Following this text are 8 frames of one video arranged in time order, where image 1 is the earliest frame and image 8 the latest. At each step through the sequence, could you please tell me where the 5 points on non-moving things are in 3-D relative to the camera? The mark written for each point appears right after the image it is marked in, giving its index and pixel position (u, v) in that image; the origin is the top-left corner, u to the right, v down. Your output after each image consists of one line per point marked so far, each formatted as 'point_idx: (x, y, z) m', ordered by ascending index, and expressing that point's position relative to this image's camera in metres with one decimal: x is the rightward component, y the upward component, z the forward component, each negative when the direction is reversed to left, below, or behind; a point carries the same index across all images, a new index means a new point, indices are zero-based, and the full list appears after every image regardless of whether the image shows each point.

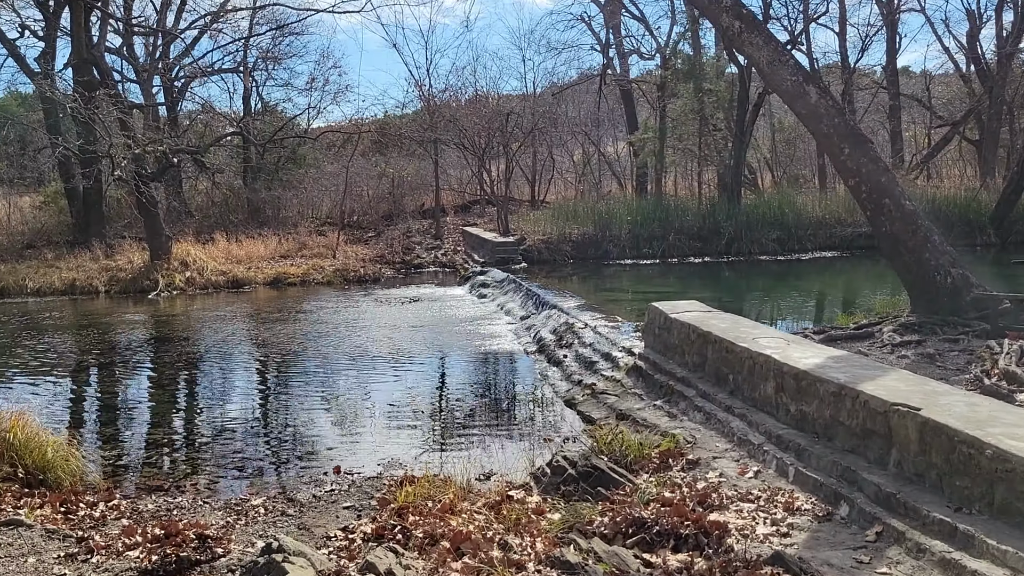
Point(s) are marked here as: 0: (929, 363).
0: (+2.2, -0.4, +3.7) m
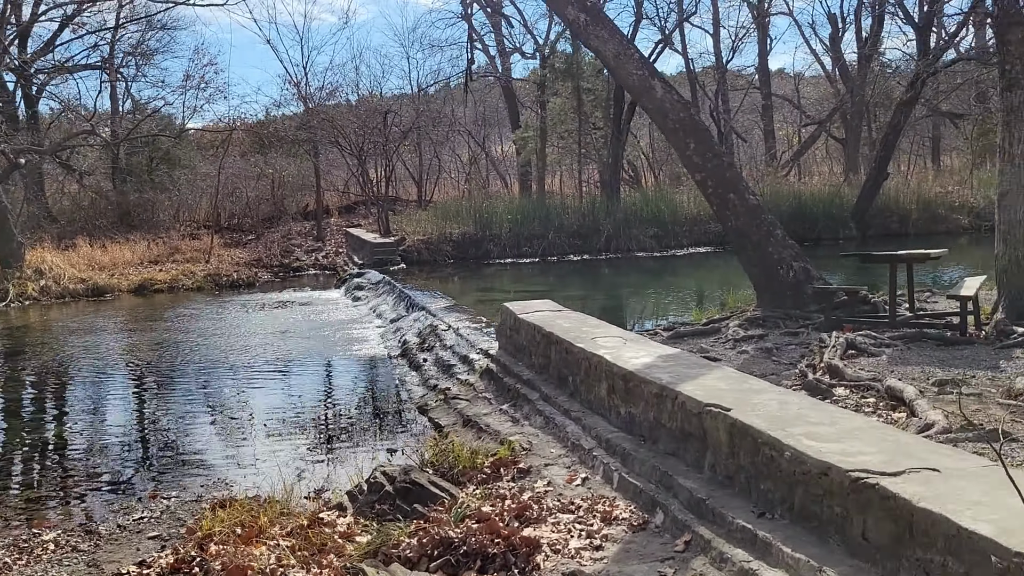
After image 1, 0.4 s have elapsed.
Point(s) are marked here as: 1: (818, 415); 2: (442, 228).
0: (+1.3, -0.4, +3.7) m
1: (+0.9, -0.4, +2.2) m
2: (-1.3, +1.1, +13.0) m
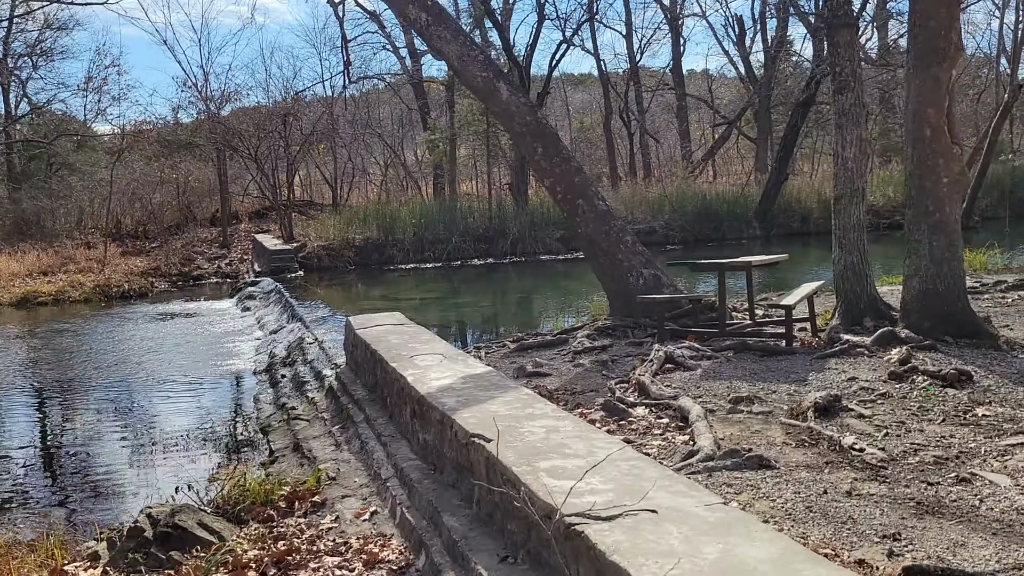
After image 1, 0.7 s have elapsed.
0: (+0.4, -0.4, +3.6) m
1: (+0.2, -0.5, +2.0) m
2: (-3.0, +1.0, +12.6) m
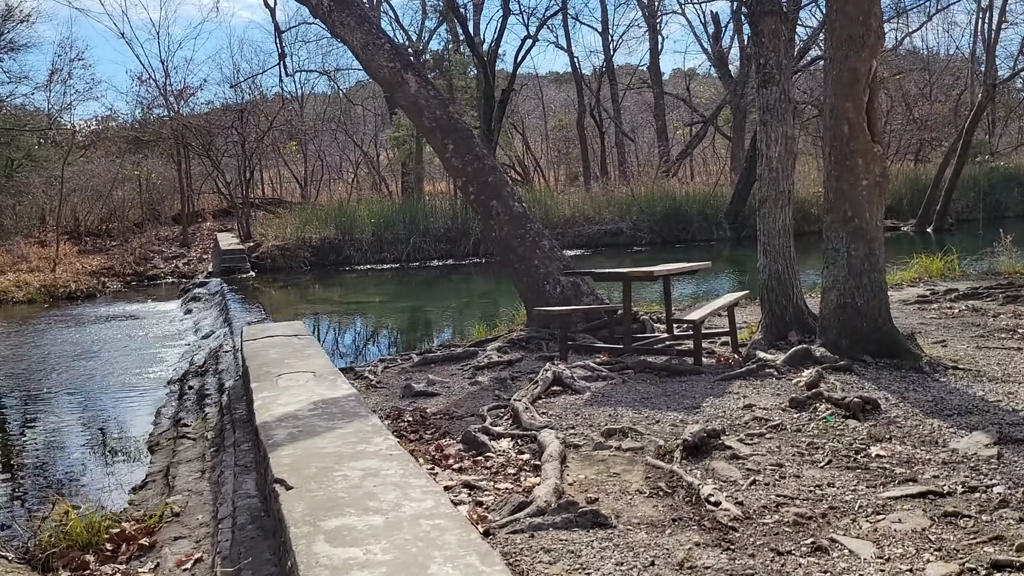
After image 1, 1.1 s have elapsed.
0: (-0.1, -0.5, +3.2) m
1: (-0.3, -0.5, +1.7) m
2: (-3.6, +0.9, +12.2) m
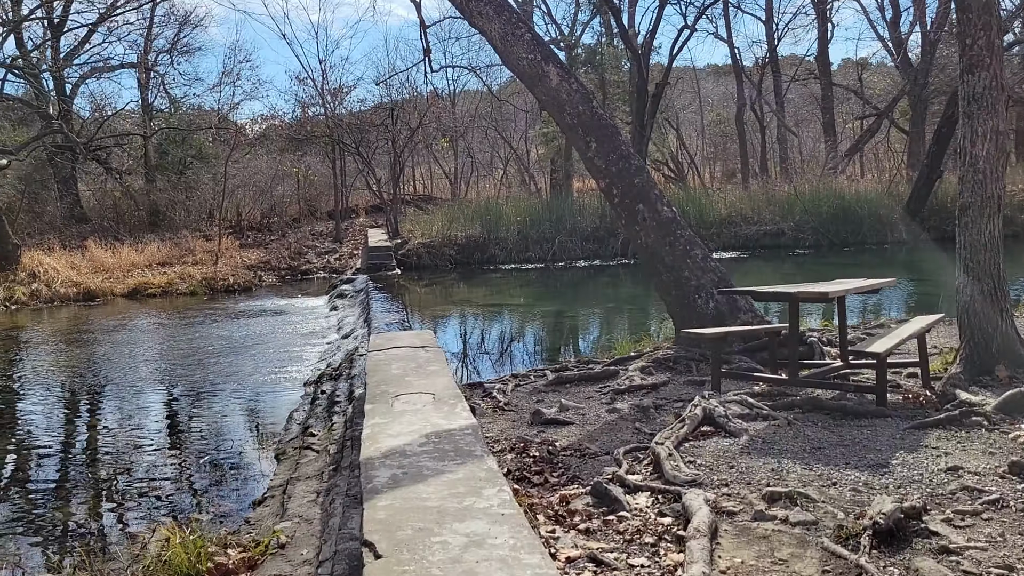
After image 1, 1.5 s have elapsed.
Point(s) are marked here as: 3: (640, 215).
0: (+0.5, -0.5, +2.9) m
1: (0.0, -0.6, +1.4) m
2: (-1.1, +1.0, +12.4) m
3: (+0.7, +0.4, +3.8) m
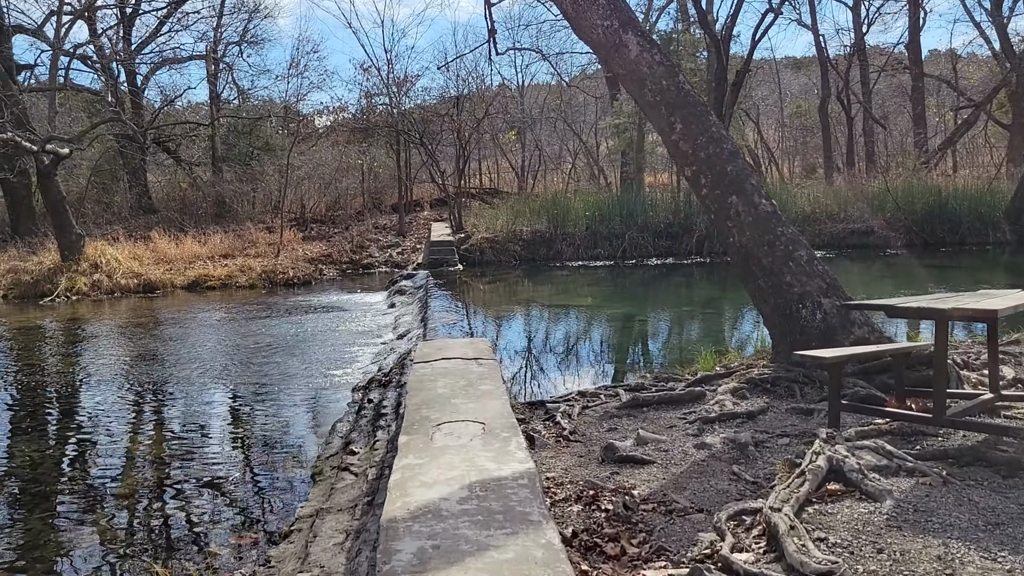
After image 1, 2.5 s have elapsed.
0: (+0.7, -0.6, +2.3) m
1: (0.0, -0.6, +0.9) m
2: (0.0, +1.0, +11.9) m
3: (+1.0, +0.4, +3.2) m
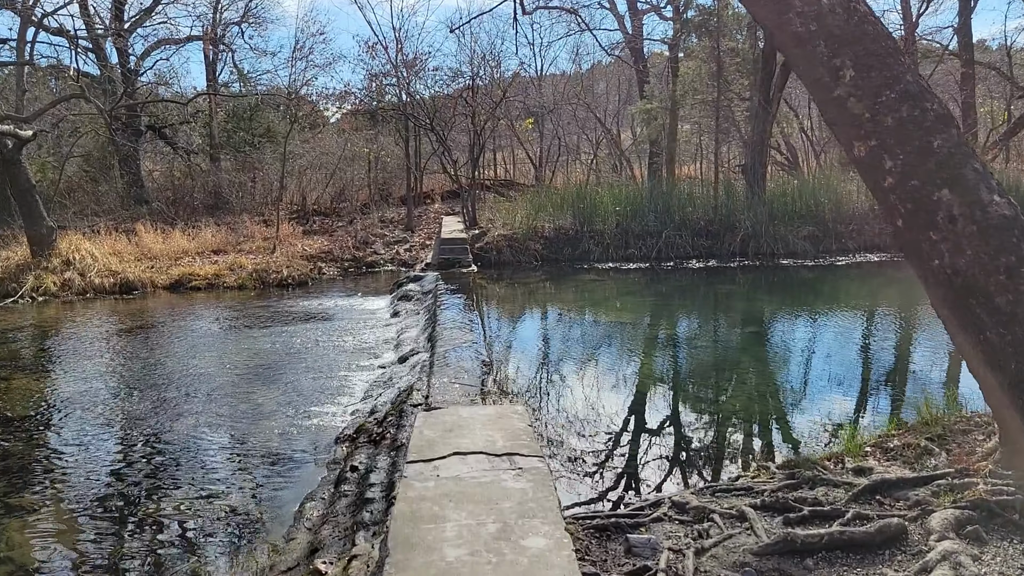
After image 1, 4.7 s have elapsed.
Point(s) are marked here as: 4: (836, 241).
0: (+0.8, -0.7, +1.1) m
1: (+0.2, -0.8, -0.3) m
2: (+0.3, +1.0, +10.7) m
3: (+1.2, +0.2, +1.9) m
4: (+4.9, +0.7, +10.7) m
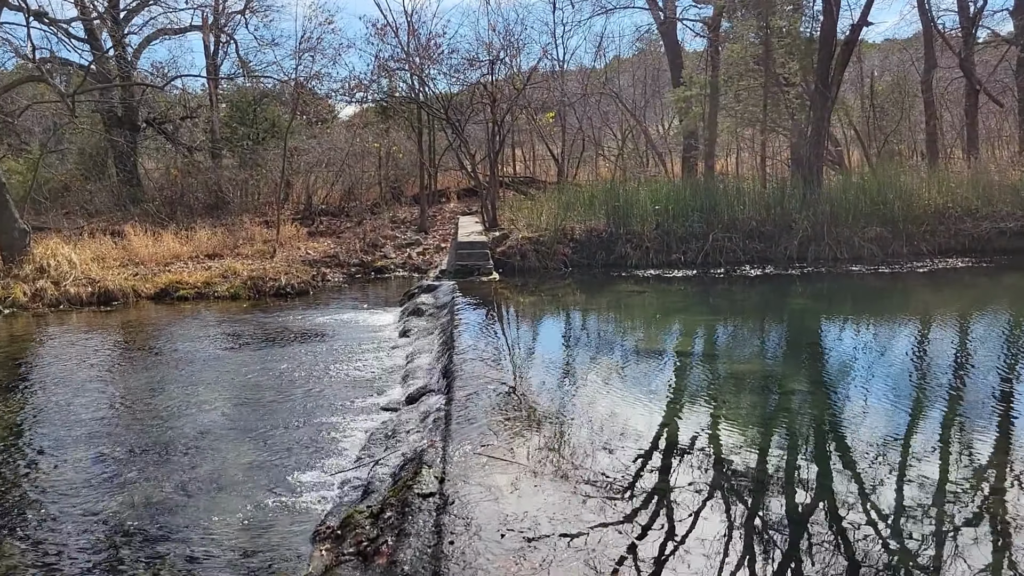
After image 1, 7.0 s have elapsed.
0: (+1.0, -0.9, -0.1) m
1: (+0.3, -0.9, -1.5) m
2: (+0.6, +0.9, +9.5) m
3: (+1.3, +0.1, +0.7) m
4: (+5.2, +0.6, +9.5) m
